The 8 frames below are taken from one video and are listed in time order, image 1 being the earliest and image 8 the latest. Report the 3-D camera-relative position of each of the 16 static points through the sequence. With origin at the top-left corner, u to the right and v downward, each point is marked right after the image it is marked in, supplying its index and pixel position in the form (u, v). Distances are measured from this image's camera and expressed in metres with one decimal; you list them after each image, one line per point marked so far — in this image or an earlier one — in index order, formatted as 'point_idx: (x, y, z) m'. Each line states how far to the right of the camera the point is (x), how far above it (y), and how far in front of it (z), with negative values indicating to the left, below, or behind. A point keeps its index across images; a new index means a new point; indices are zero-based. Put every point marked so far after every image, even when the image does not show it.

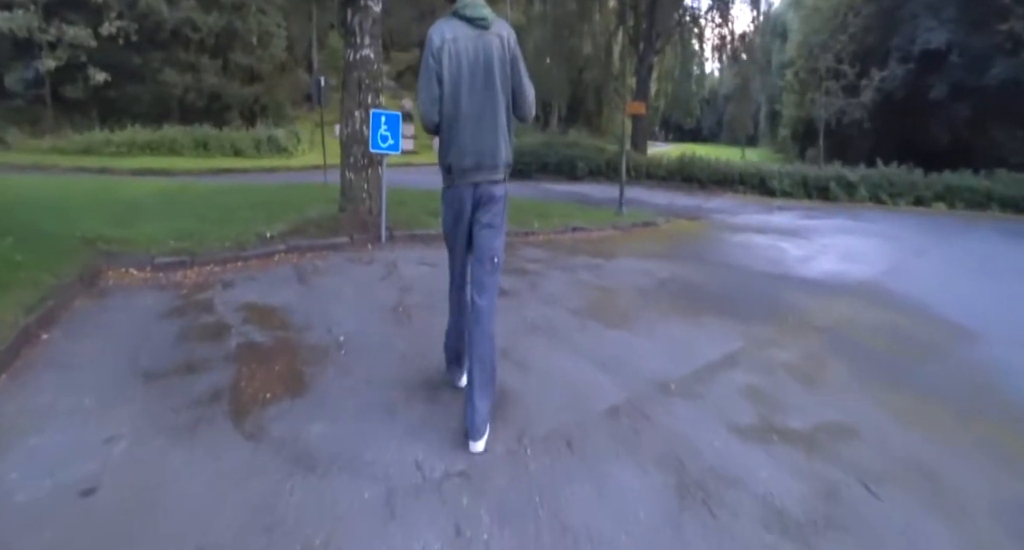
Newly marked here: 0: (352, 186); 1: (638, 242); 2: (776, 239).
0: (-2.6, +1.4, +9.1) m
1: (+2.3, +0.6, +10.6) m
2: (+5.4, +0.7, +11.6) m
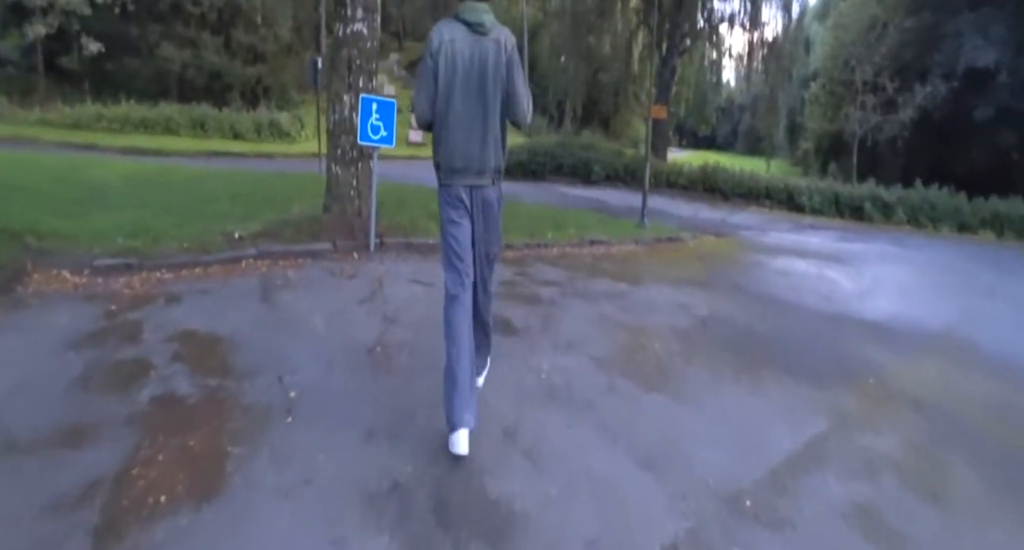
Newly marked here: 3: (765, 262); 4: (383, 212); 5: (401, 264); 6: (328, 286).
0: (-2.4, +1.3, +7.8) m
1: (+2.5, +0.2, +9.3) m
2: (+5.6, +0.1, +10.3) m
3: (+4.6, +0.2, +10.1) m
4: (-2.1, +1.0, +9.4) m
5: (-1.4, +0.1, +7.1) m
6: (-2.0, -0.1, +6.2) m
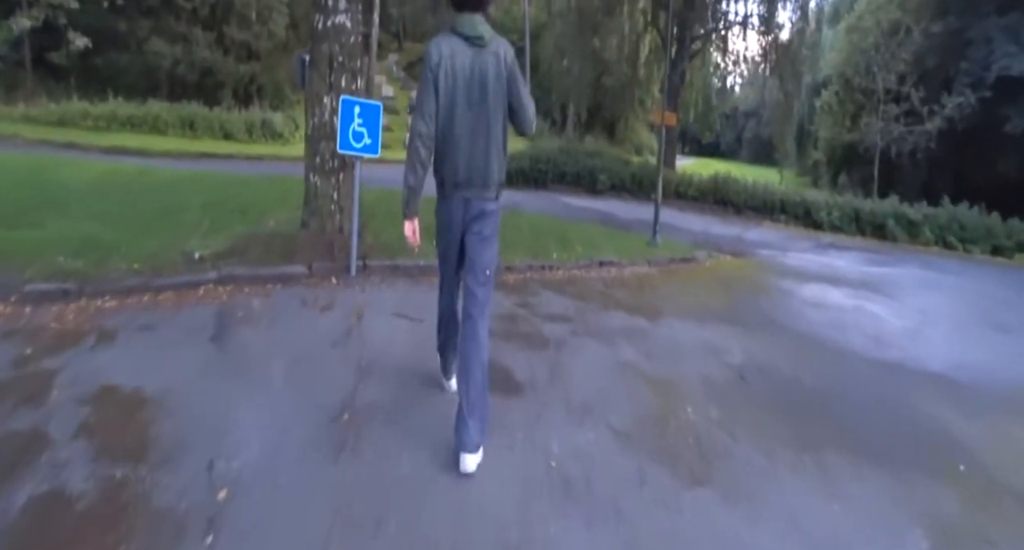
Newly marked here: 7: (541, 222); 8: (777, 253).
0: (-2.3, +1.0, +6.9) m
1: (+2.5, -0.2, +8.4) m
2: (+5.6, -0.3, +9.3) m
3: (+4.6, -0.2, +9.2) m
4: (-2.1, +0.7, +8.4) m
5: (-1.4, -0.2, +6.2) m
6: (-2.0, -0.4, +5.2) m
7: (+0.6, +1.1, +11.9) m
8: (+6.4, +0.6, +13.6) m
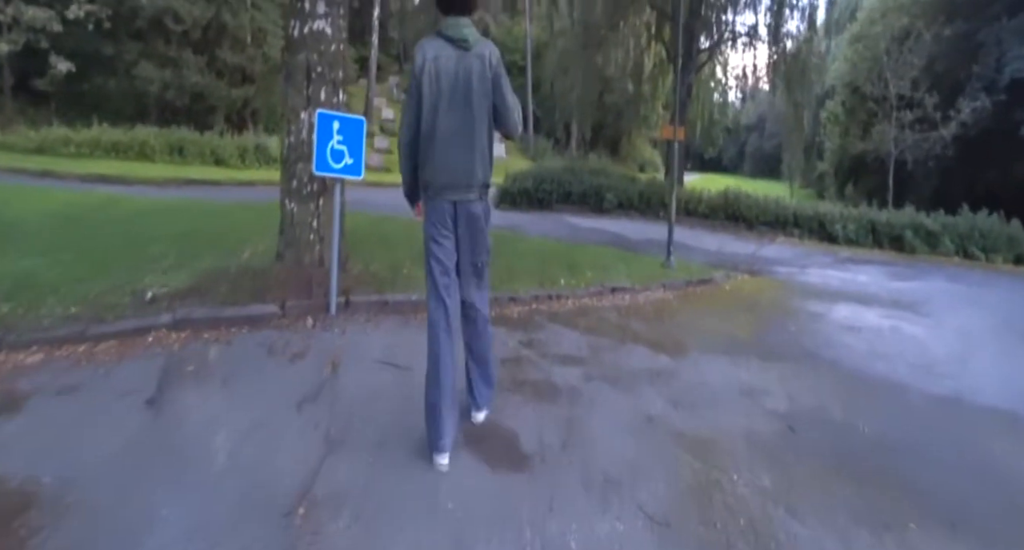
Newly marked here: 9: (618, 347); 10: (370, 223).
0: (-2.3, +0.6, +6.1) m
1: (+2.6, -0.6, +7.5) m
2: (+5.7, -0.6, +8.4) m
3: (+4.7, -0.6, +8.4) m
4: (-2.1, +0.3, +7.6) m
5: (-1.3, -0.6, +5.4) m
6: (-1.9, -0.8, +4.4) m
7: (+0.7, +0.6, +11.1) m
8: (+6.4, +0.1, +12.7) m
9: (+1.1, -0.7, +5.8) m
10: (-2.7, +1.0, +10.7) m
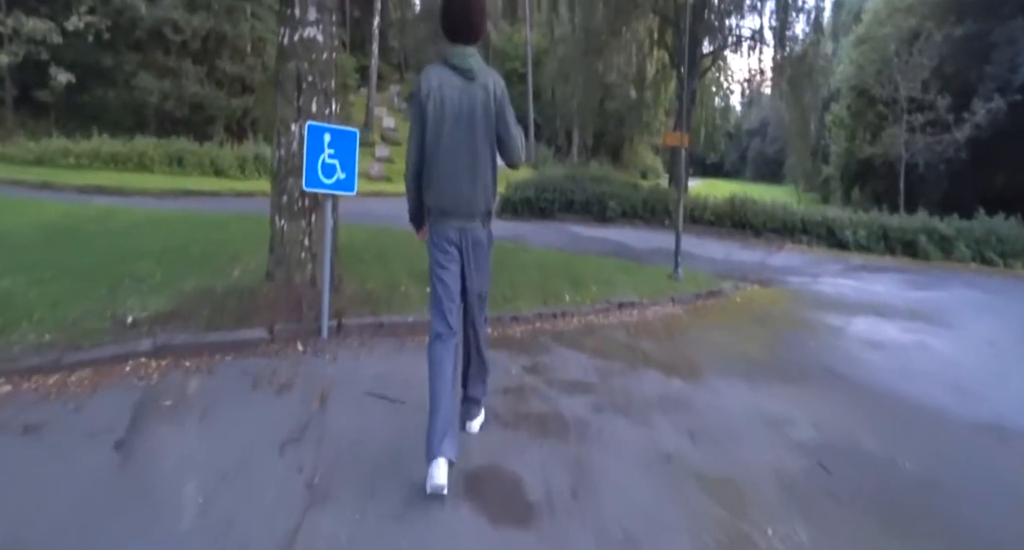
0: (-2.3, +0.3, +5.8) m
1: (+2.6, -0.8, +7.2) m
2: (+5.7, -0.8, +8.1) m
3: (+4.7, -0.8, +8.0) m
4: (-2.0, 0.0, +7.3) m
5: (-1.3, -0.7, +5.0) m
6: (-1.9, -1.0, +4.0) m
7: (+0.7, +0.3, +10.7) m
8: (+6.5, -0.1, +12.4) m
9: (+1.1, -0.9, +5.4) m
10: (-2.6, +0.7, +10.4) m
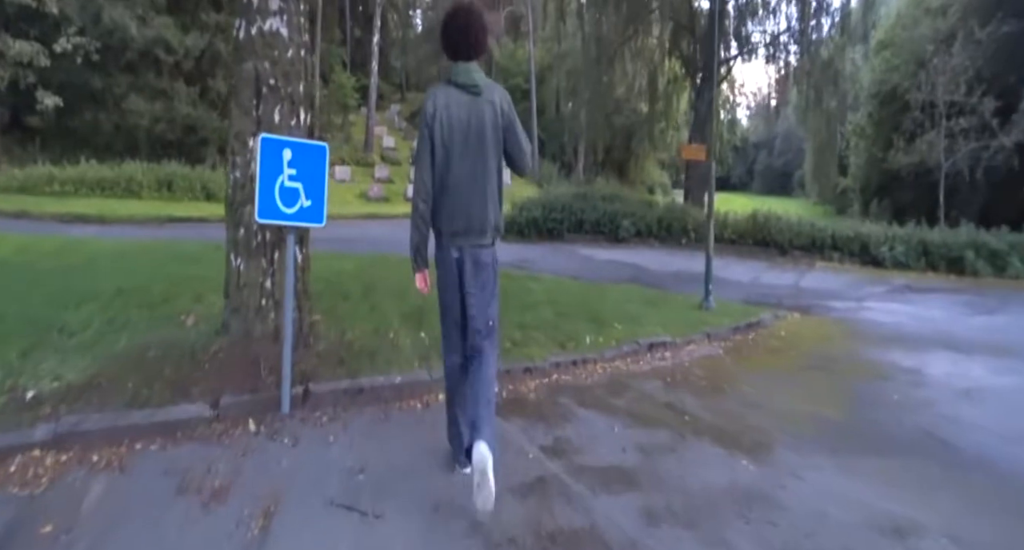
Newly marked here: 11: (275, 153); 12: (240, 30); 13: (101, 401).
0: (-2.2, -0.1, +4.7) m
1: (+2.7, -1.1, +6.0) m
2: (+5.8, -1.2, +6.8) m
3: (+4.8, -1.1, +6.7) m
4: (-1.9, -0.4, +6.2) m
5: (-1.2, -1.1, +3.8) m
6: (-1.8, -1.3, +2.8) m
7: (+0.9, -0.2, +9.5) m
8: (+6.7, -0.6, +11.1) m
9: (+1.2, -1.3, +4.2) m
10: (-2.5, +0.1, +9.2) m
11: (-1.7, +0.9, +3.9) m
12: (-2.3, +2.0, +4.7) m
13: (-2.9, -0.9, +4.0) m
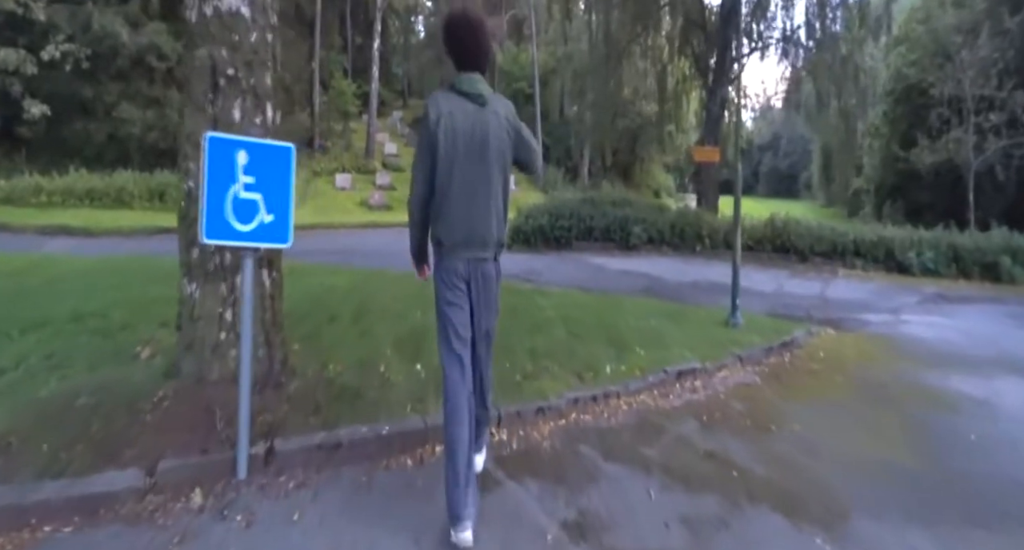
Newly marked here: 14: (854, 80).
0: (-2.1, -0.3, +3.8) m
1: (+2.8, -1.3, +5.1) m
2: (+5.9, -1.3, +5.9) m
3: (+4.9, -1.3, +5.9) m
4: (-1.8, -0.6, +5.3) m
5: (-1.1, -1.3, +3.0) m
6: (-1.7, -1.5, +2.0) m
7: (+1.0, -0.4, +8.7) m
8: (+6.8, -0.8, +10.2) m
9: (+1.3, -1.4, +3.4) m
10: (-2.4, -0.1, +8.4) m
11: (-1.6, +0.7, +3.1) m
12: (-2.2, +1.8, +3.9) m
13: (-2.8, -1.1, +3.2) m
14: (+11.6, +6.6, +19.9) m
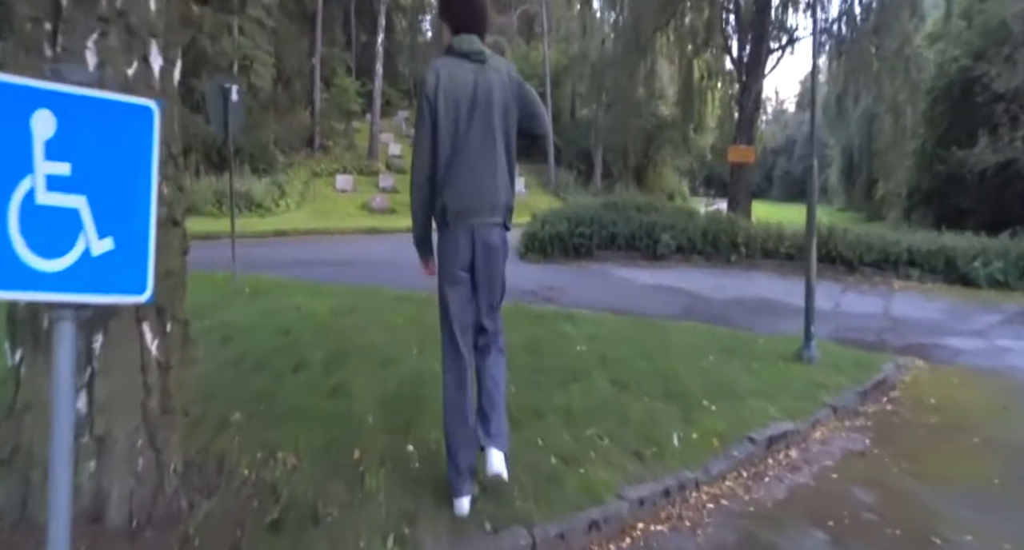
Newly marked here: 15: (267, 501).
0: (-1.9, -0.5, +2.3) m
1: (+3.0, -1.6, +3.5) m
2: (+6.2, -1.6, +4.3) m
3: (+5.2, -1.6, +4.2) m
4: (-1.6, -0.9, +3.8) m
5: (-0.9, -1.6, +1.4) m
6: (-1.6, -1.7, +0.5) m
7: (+1.2, -0.7, +7.1) m
8: (+7.1, -1.1, +8.6) m
9: (+1.5, -1.7, +1.8) m
10: (-2.1, -0.4, +6.9) m
11: (-1.4, +0.4, +1.6) m
12: (-2.0, +1.6, +2.4) m
13: (-2.6, -1.3, +1.6) m
14: (+12.0, +6.2, +18.2) m
15: (-1.2, -1.1, +2.8) m
